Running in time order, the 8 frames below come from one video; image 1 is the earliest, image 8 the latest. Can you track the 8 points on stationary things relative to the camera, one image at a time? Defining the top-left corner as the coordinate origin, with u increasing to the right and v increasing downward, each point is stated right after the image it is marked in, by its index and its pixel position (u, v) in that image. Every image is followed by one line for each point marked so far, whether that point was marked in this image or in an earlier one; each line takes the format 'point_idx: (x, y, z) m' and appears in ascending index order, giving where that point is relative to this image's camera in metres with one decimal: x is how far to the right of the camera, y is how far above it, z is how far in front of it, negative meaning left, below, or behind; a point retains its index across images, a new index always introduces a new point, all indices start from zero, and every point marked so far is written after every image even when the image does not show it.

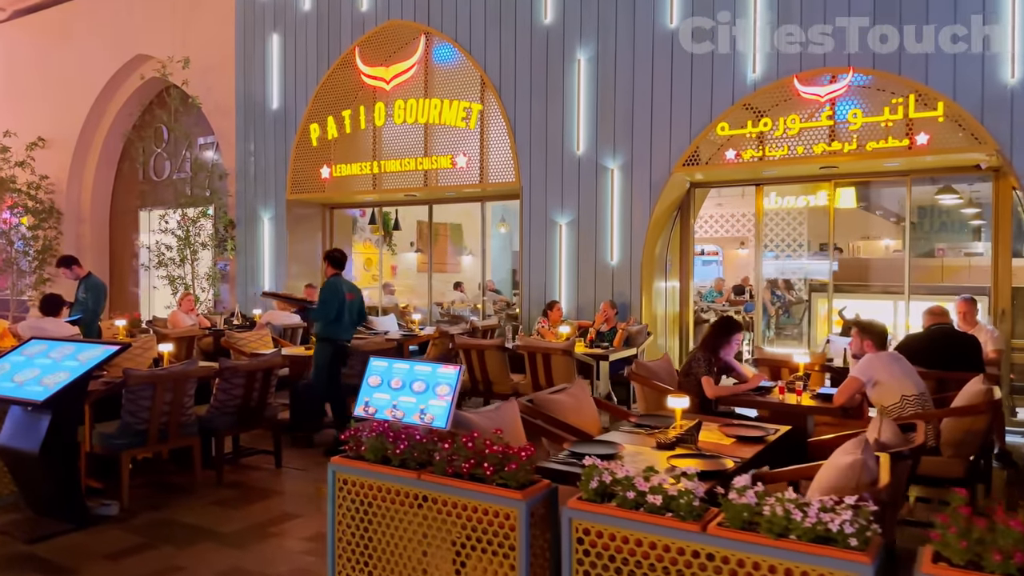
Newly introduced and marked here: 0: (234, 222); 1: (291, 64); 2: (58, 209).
0: (-4.1, +0.9, +11.5) m
1: (-3.1, +3.1, +11.1) m
2: (-7.9, +1.3, +13.8) m
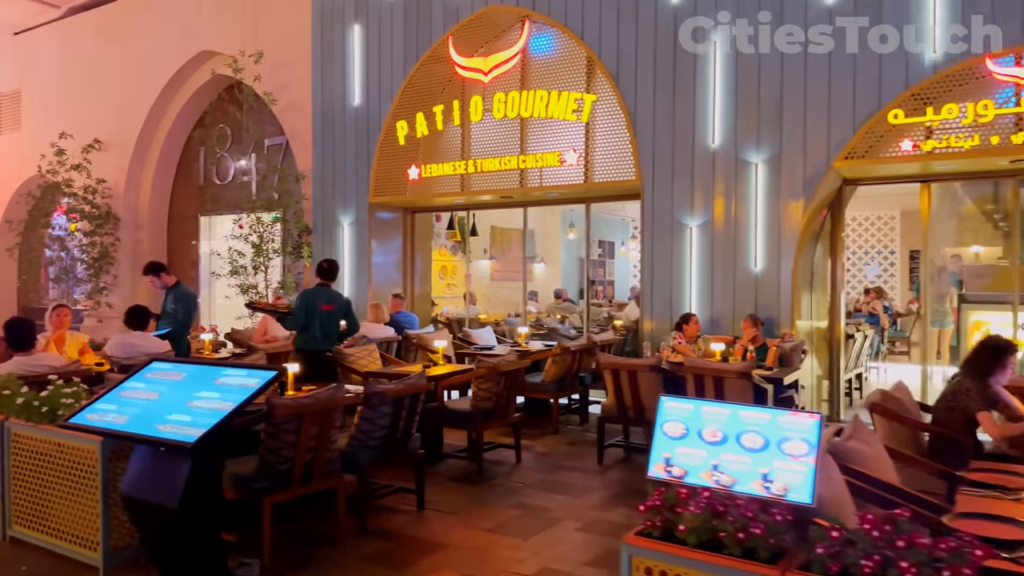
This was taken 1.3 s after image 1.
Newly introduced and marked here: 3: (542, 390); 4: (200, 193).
0: (-2.7, +0.8, +10.7) m
1: (-1.8, +3.0, +10.3) m
2: (-6.6, +1.2, +13.1) m
3: (+0.3, -0.9, +7.2) m
4: (-5.1, +1.5, +12.9) m
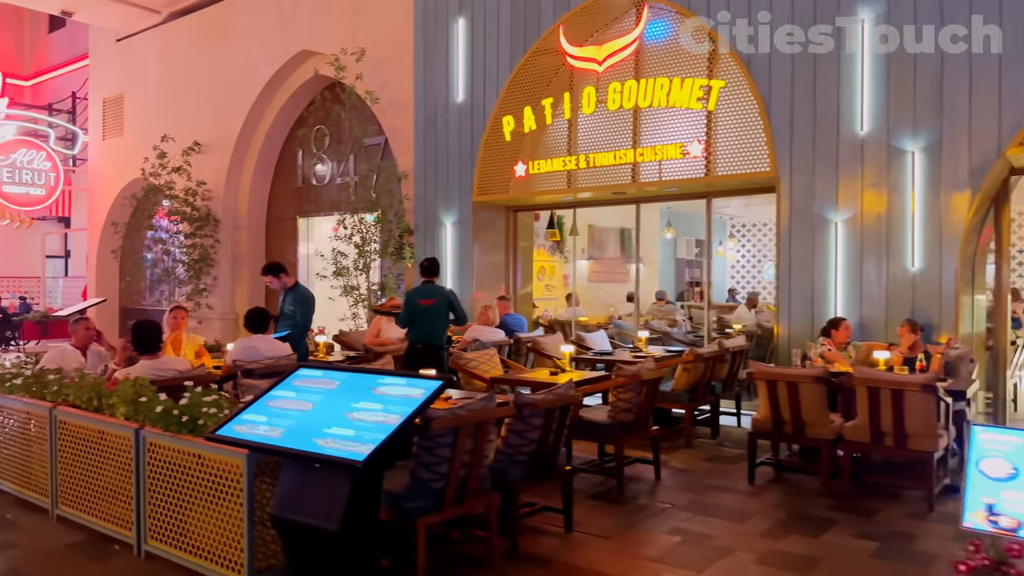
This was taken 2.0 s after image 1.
0: (-1.3, +0.8, +10.5) m
1: (-0.4, +3.0, +9.9) m
2: (-4.9, +1.2, +13.2) m
3: (+1.4, -0.9, +6.7) m
4: (-3.5, +1.5, +12.8) m
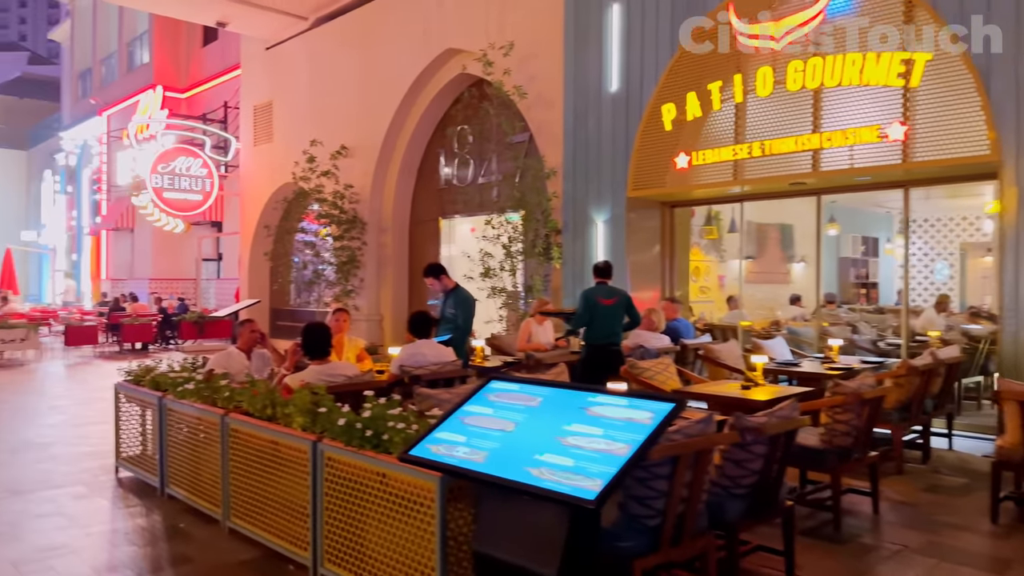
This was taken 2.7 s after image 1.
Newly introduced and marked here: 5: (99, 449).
0: (+0.6, +0.8, +10.0) m
1: (+1.4, +2.9, +9.3) m
2: (-2.5, +1.1, +13.2) m
3: (+2.7, -1.0, +5.9) m
4: (-1.1, +1.5, +12.7) m
5: (-3.6, -1.4, +6.9) m
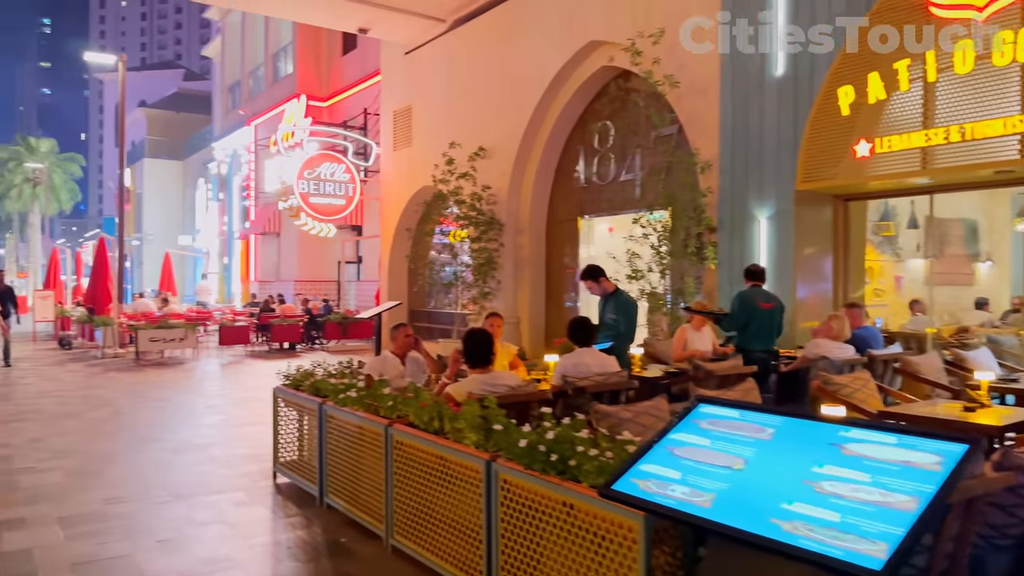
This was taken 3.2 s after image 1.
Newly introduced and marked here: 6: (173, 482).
0: (+2.4, +0.7, +9.3) m
1: (+3.1, +2.9, +8.5) m
2: (-0.2, +1.1, +13.0) m
3: (+3.8, -1.0, +4.9) m
4: (+1.1, +1.4, +12.2) m
5: (-2.2, -1.4, +6.9) m
6: (-2.5, -1.4, +5.9) m
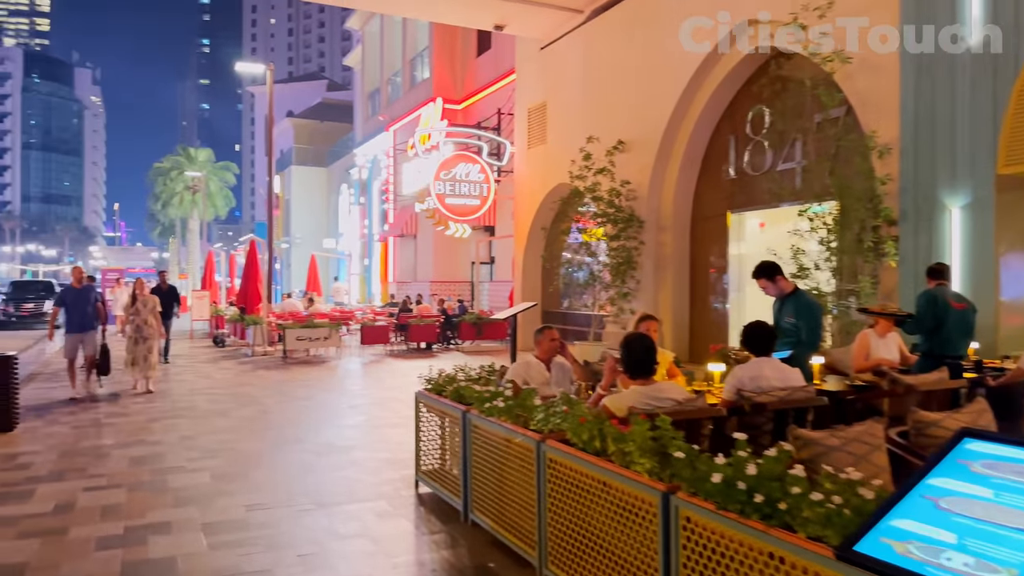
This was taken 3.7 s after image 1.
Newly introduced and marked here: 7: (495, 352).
0: (+4.0, +0.7, +8.3) m
1: (+4.6, +2.9, +7.4) m
2: (+2.0, +1.1, +12.3) m
3: (+4.7, -1.0, +3.7) m
4: (+3.2, +1.4, +11.4) m
5: (-1.0, -1.4, +6.7) m
6: (-1.4, -1.4, +5.8) m
7: (-0.4, -1.3, +16.3) m
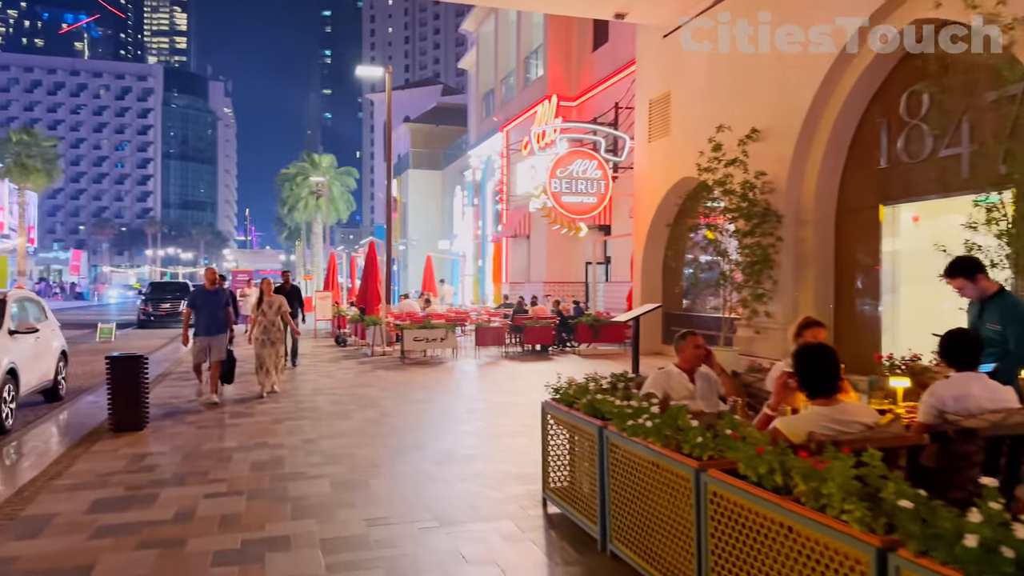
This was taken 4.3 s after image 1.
0: (+5.2, +0.7, +7.1) m
1: (+5.7, +2.9, +6.2) m
2: (+3.8, +1.1, +11.4) m
3: (+5.3, -1.0, +2.5) m
4: (+4.8, +1.4, +10.3) m
5: (+0.1, -1.4, +6.2) m
6: (-0.5, -1.5, +5.4) m
7: (+2.0, -1.3, +15.7) m
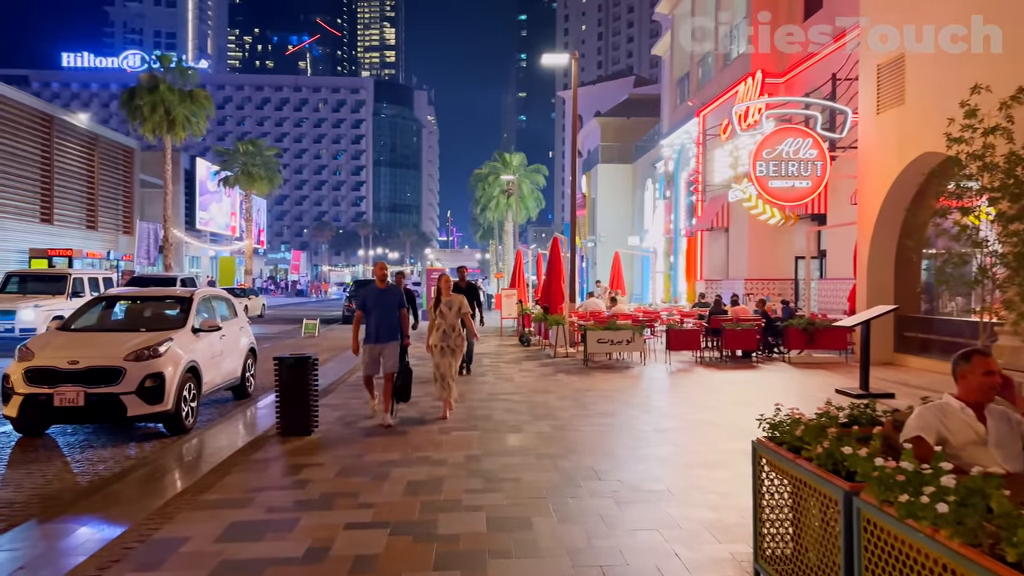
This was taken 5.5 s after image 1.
0: (+6.5, +0.7, +4.6) m
1: (+6.7, +2.9, +3.5) m
2: (+6.2, +1.1, +9.1) m
3: (+5.5, -1.0, +0.1) m
4: (+6.9, +1.4, +7.8) m
5: (+1.3, -1.4, +4.9) m
6: (+0.5, -1.4, +4.2) m
7: (+5.5, -1.3, +13.6) m
